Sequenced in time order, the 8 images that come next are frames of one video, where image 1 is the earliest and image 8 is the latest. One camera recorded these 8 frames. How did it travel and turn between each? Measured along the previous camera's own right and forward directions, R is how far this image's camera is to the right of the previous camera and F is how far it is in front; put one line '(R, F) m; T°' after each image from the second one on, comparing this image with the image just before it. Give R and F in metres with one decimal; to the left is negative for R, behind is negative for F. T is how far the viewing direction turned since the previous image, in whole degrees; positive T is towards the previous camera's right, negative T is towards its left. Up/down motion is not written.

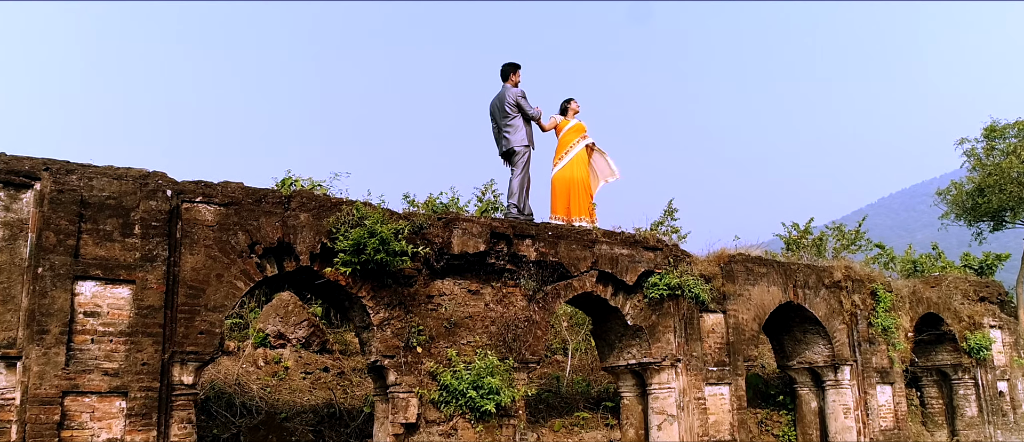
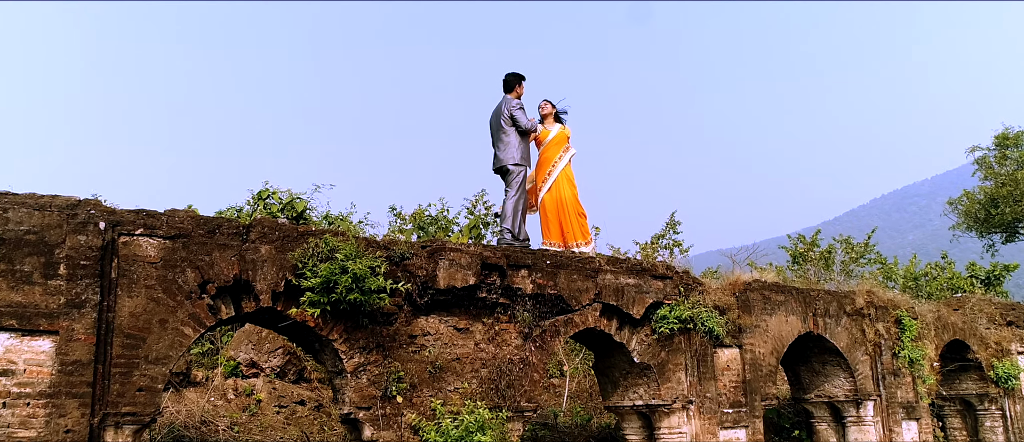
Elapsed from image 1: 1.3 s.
(0.0, +0.6) m; +1°
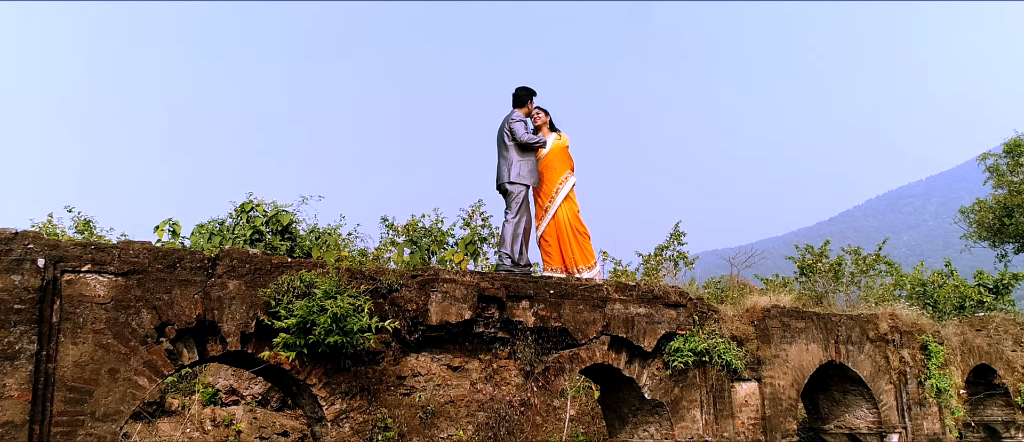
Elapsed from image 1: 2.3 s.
(0.0, +0.5) m; 0°
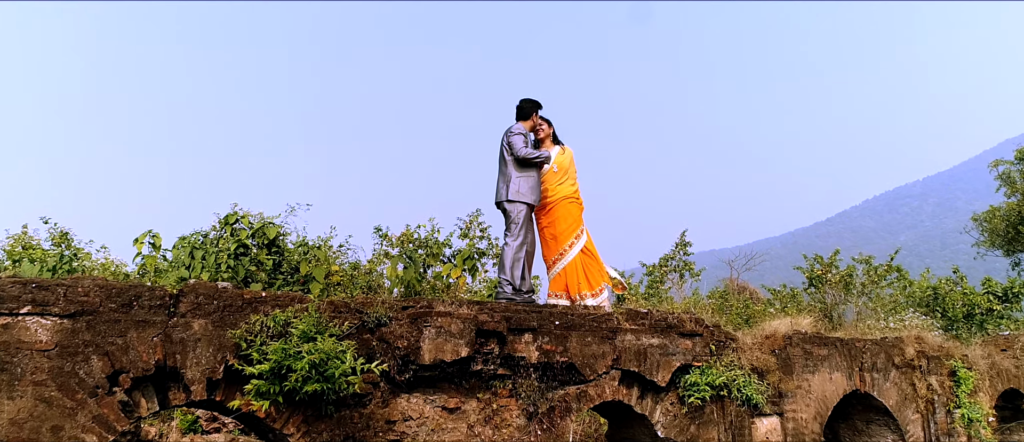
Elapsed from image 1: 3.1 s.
(0.0, +0.4) m; 0°
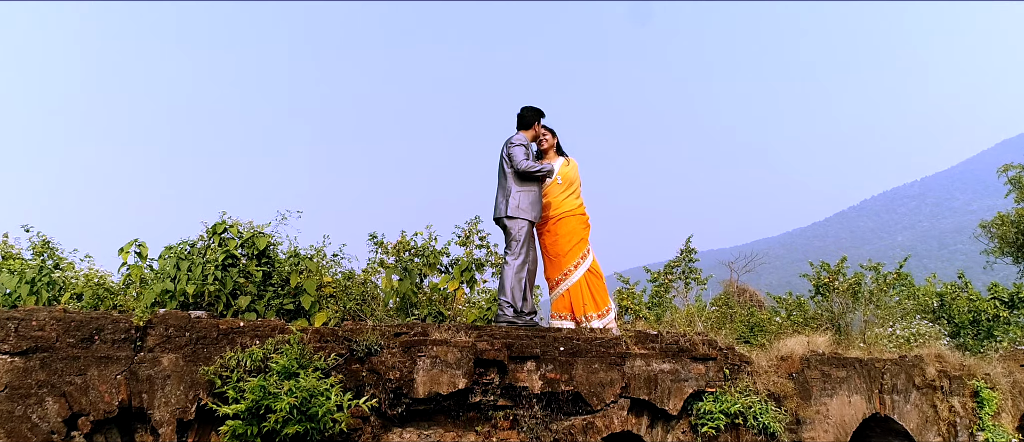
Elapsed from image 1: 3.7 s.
(0.0, +0.3) m; 0°
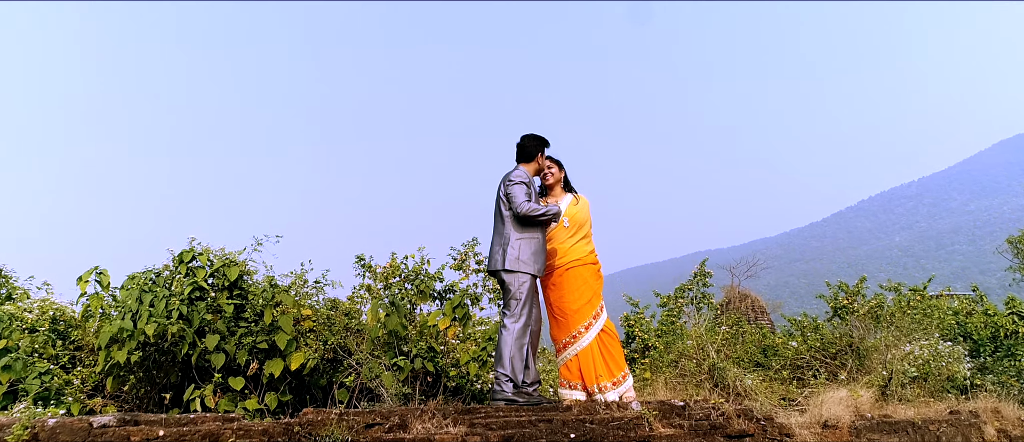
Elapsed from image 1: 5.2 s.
(0.0, +0.7) m; 0°
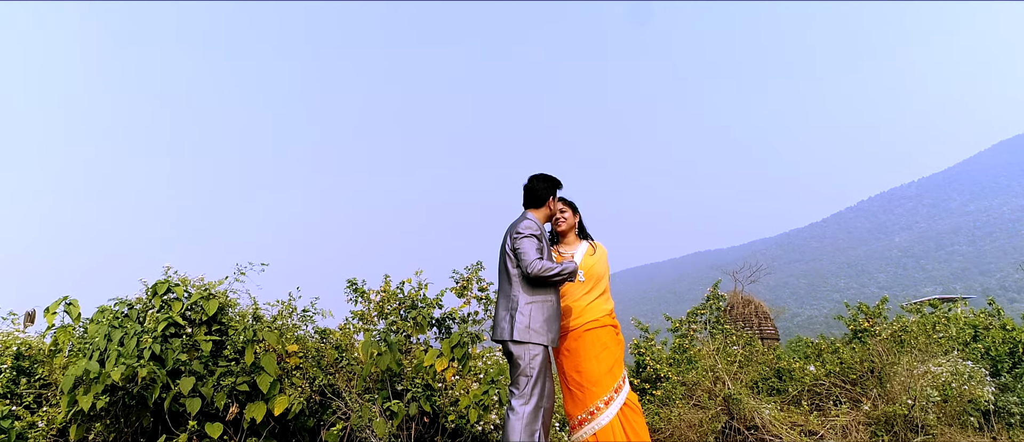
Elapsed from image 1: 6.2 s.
(0.0, +0.6) m; 0°
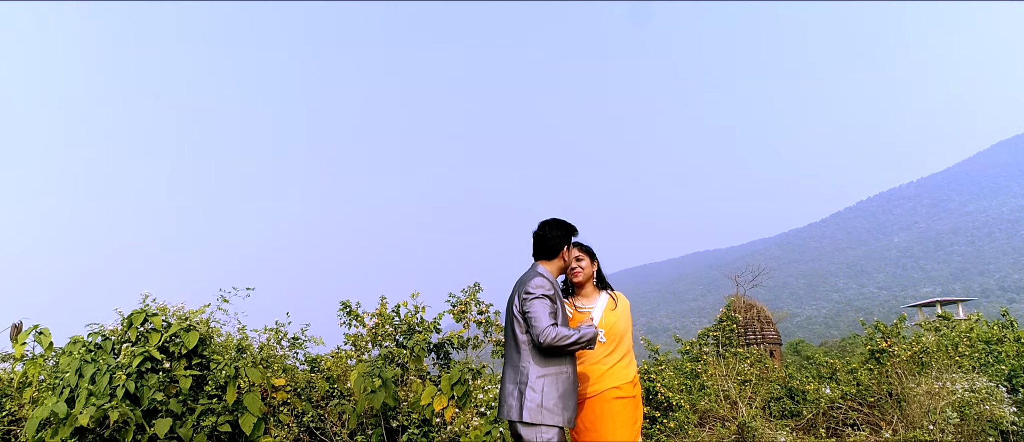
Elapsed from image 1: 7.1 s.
(0.0, +0.4) m; 0°
